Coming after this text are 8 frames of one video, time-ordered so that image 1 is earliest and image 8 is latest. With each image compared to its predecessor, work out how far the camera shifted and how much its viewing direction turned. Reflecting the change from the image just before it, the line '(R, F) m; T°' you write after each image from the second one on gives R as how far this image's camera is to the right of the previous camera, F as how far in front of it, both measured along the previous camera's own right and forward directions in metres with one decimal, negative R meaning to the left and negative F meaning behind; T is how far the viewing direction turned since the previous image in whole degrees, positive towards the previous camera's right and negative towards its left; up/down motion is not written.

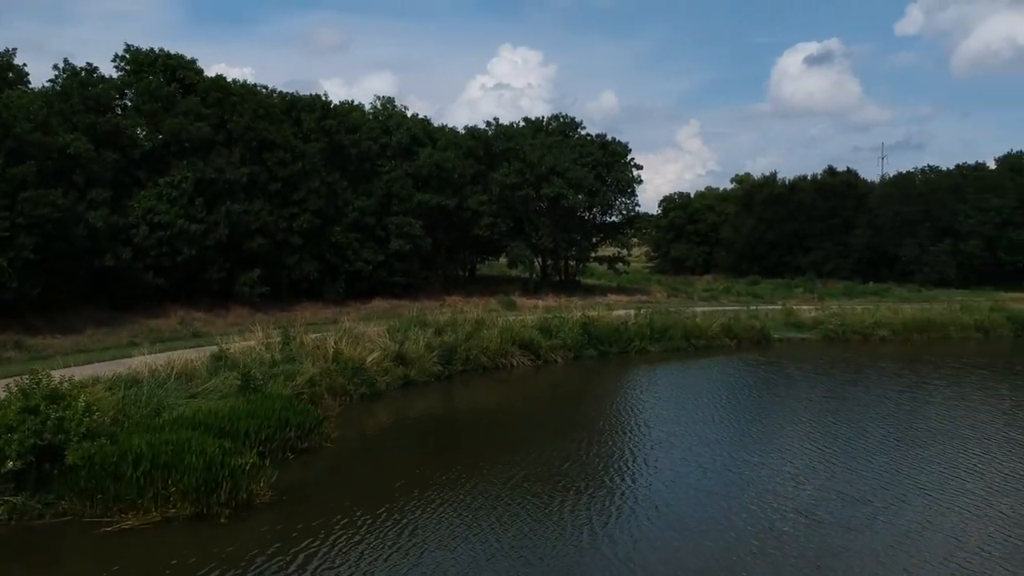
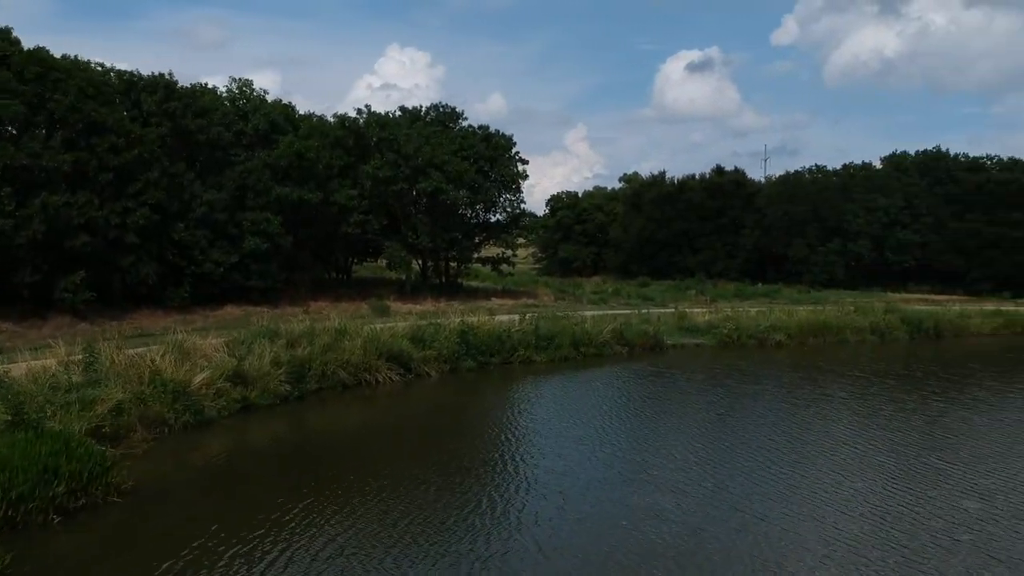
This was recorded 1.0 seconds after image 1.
(+0.7, +3.8) m; +7°
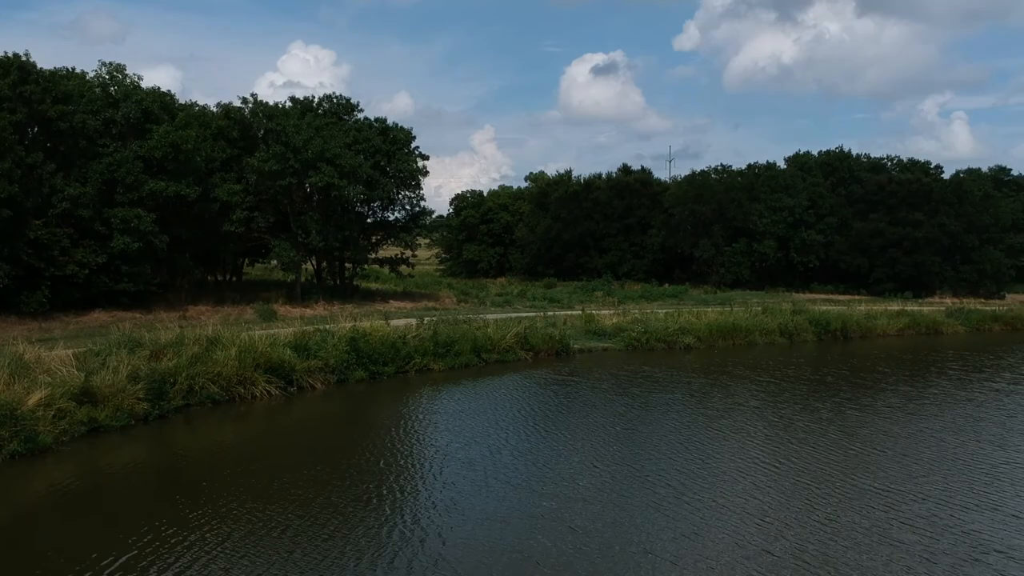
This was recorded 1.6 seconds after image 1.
(+0.4, +2.2) m; +6°
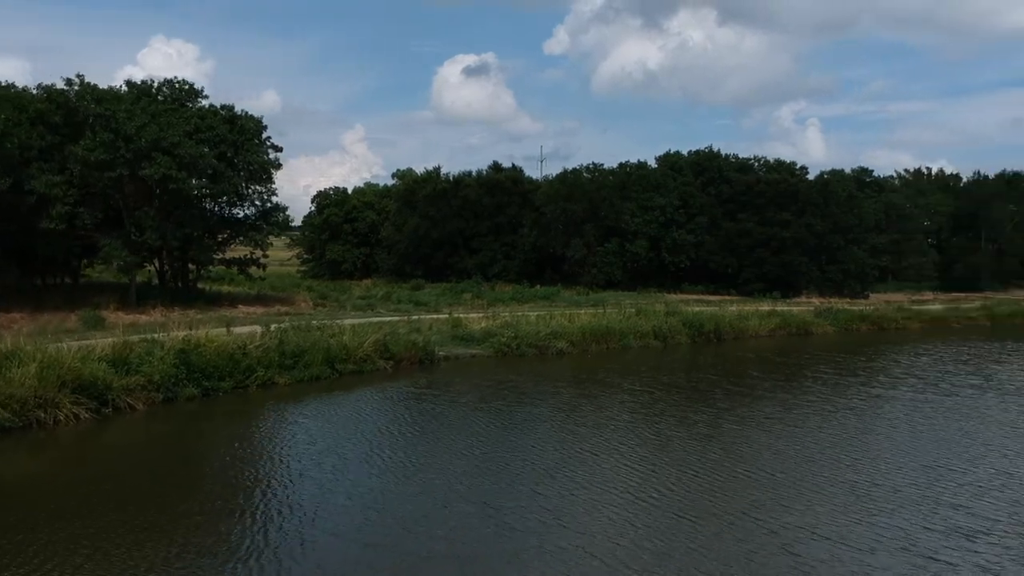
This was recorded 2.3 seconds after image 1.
(+0.5, +2.5) m; +8°
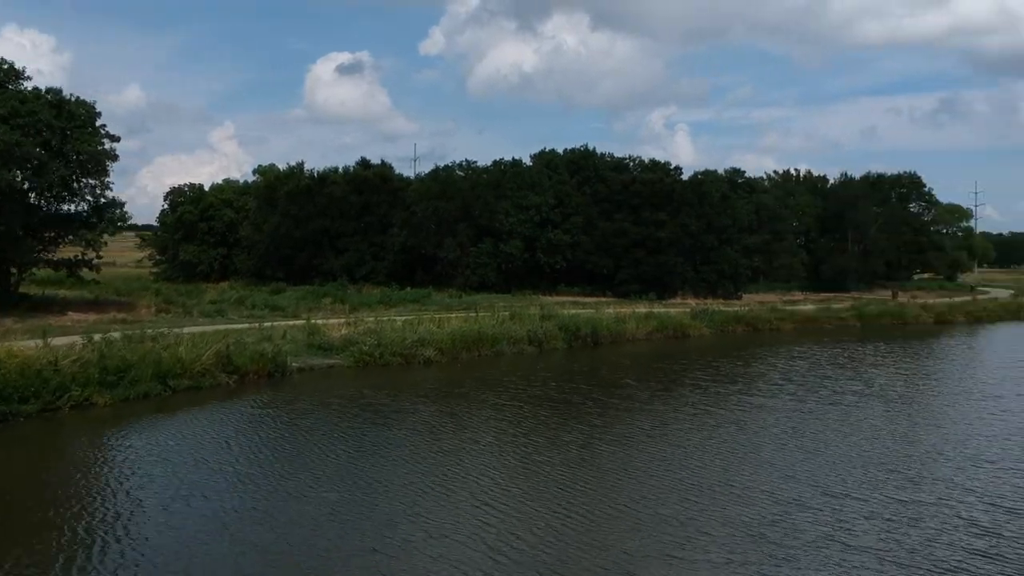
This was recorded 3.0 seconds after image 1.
(+0.5, +2.4) m; +8°
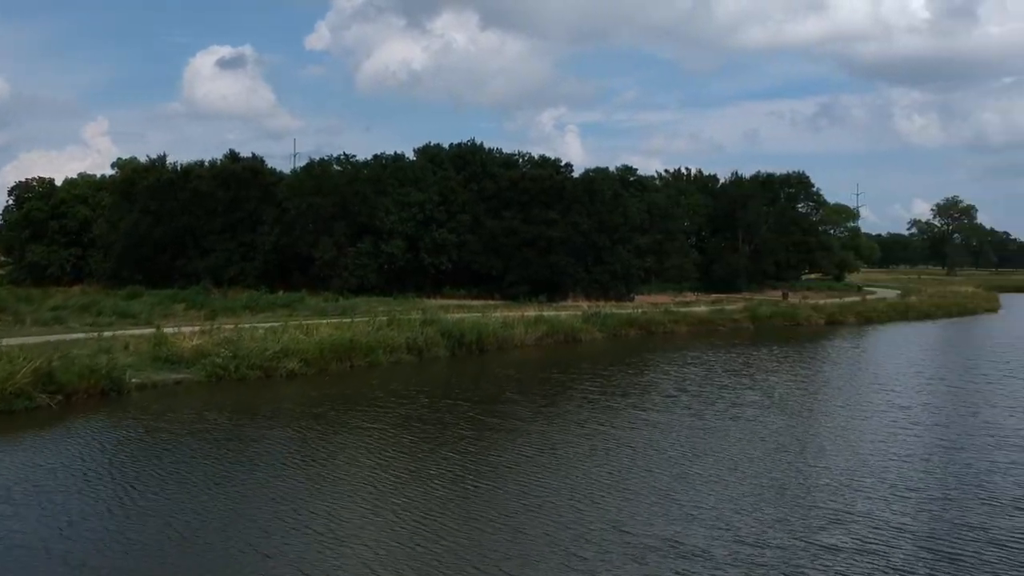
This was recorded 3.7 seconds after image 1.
(+0.5, +2.8) m; +7°
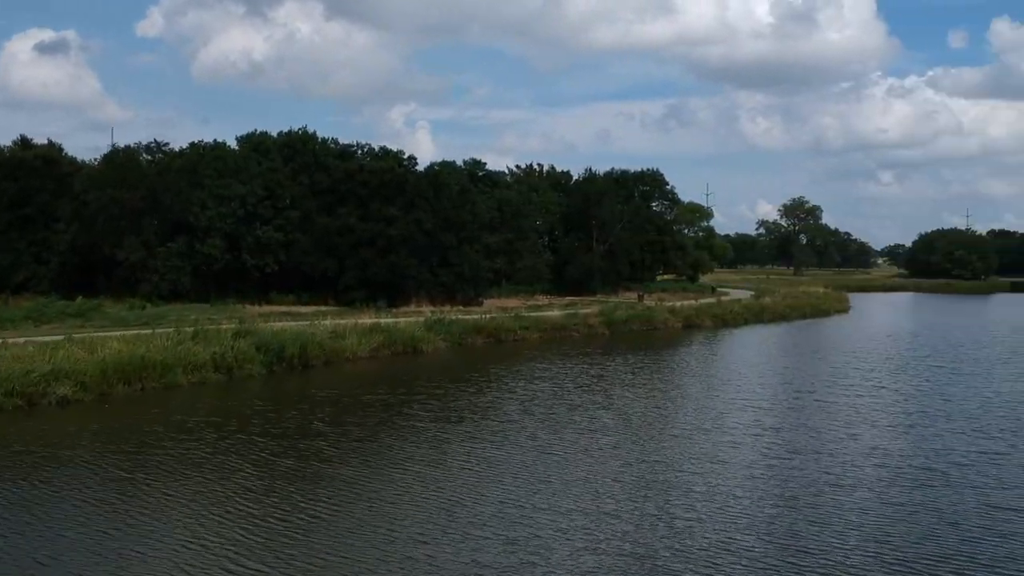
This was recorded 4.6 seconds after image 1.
(+0.8, +3.7) m; +9°
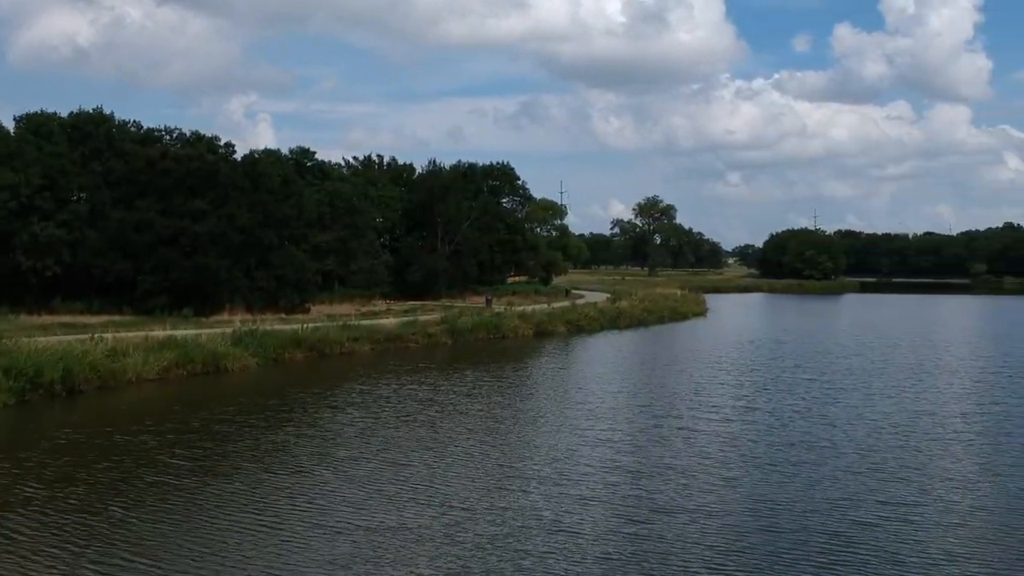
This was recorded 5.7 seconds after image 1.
(+1.0, +4.0) m; +9°
